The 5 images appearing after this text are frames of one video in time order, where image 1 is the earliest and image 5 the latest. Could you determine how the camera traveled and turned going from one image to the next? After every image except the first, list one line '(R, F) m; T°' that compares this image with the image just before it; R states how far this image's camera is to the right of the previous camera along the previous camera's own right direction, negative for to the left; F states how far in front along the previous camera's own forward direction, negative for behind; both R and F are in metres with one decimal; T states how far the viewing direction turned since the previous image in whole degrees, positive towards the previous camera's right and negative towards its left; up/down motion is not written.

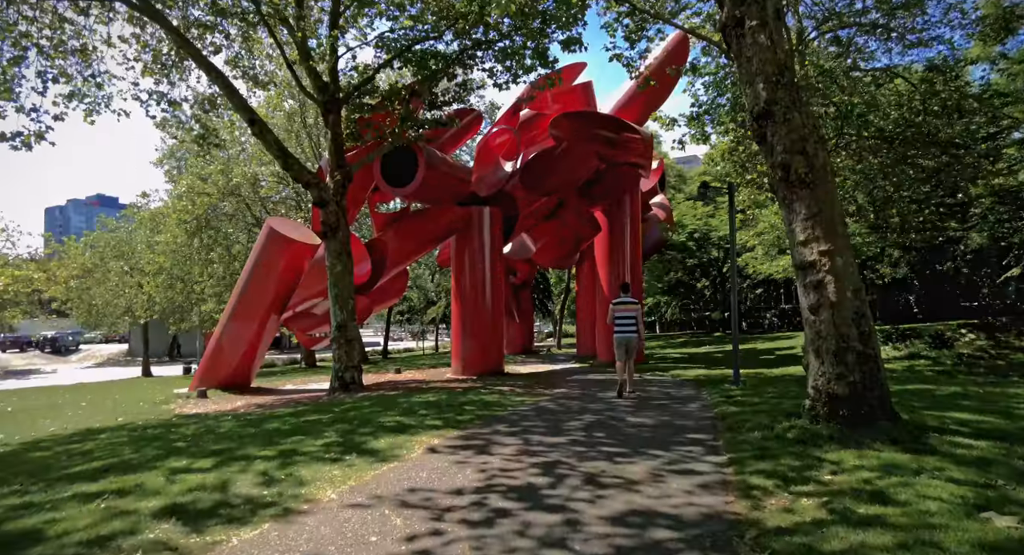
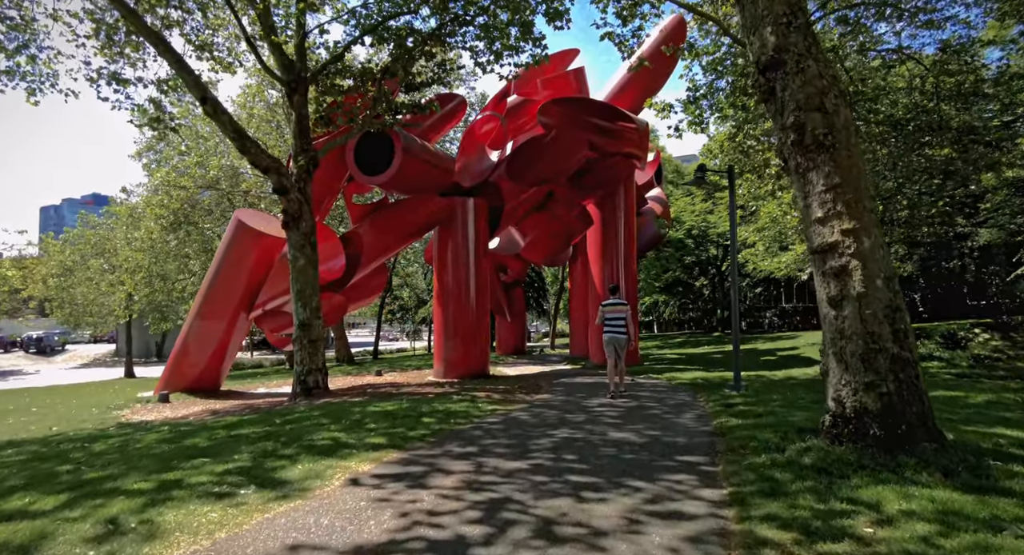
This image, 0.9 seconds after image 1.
(+0.3, +1.0) m; 0°
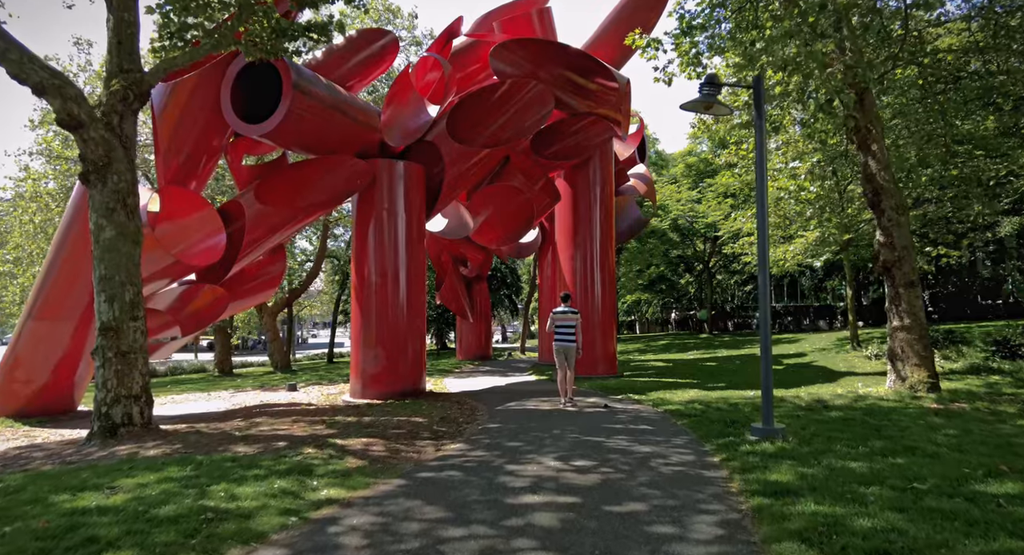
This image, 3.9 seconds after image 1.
(+0.7, +3.5) m; +1°
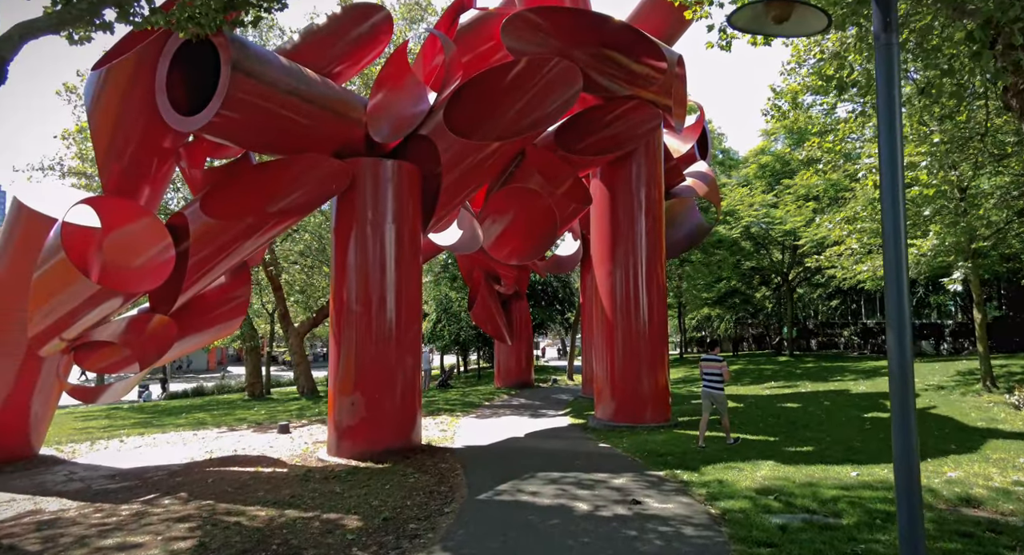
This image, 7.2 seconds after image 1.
(+0.8, +2.6) m; -6°
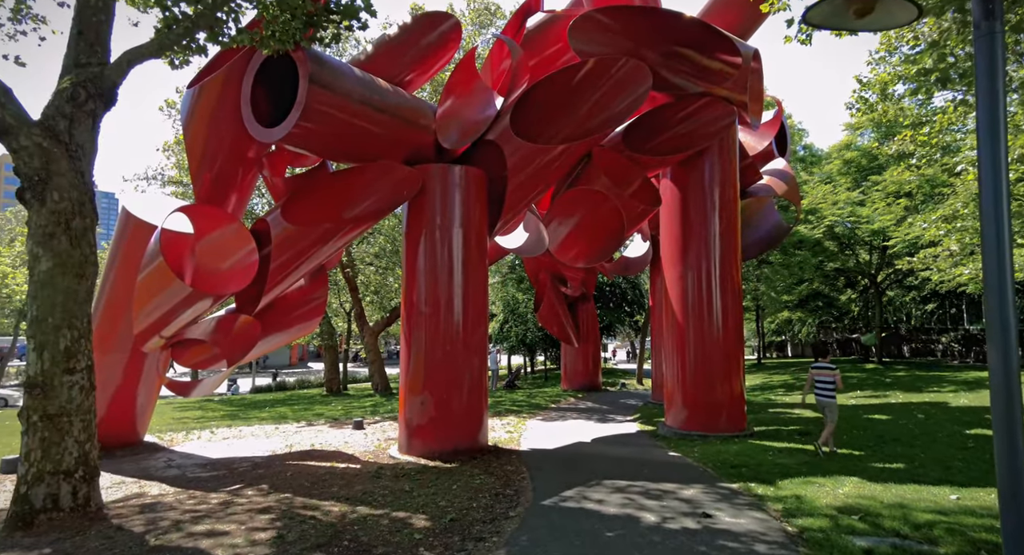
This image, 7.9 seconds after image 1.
(+0.1, 0.0) m; -6°
